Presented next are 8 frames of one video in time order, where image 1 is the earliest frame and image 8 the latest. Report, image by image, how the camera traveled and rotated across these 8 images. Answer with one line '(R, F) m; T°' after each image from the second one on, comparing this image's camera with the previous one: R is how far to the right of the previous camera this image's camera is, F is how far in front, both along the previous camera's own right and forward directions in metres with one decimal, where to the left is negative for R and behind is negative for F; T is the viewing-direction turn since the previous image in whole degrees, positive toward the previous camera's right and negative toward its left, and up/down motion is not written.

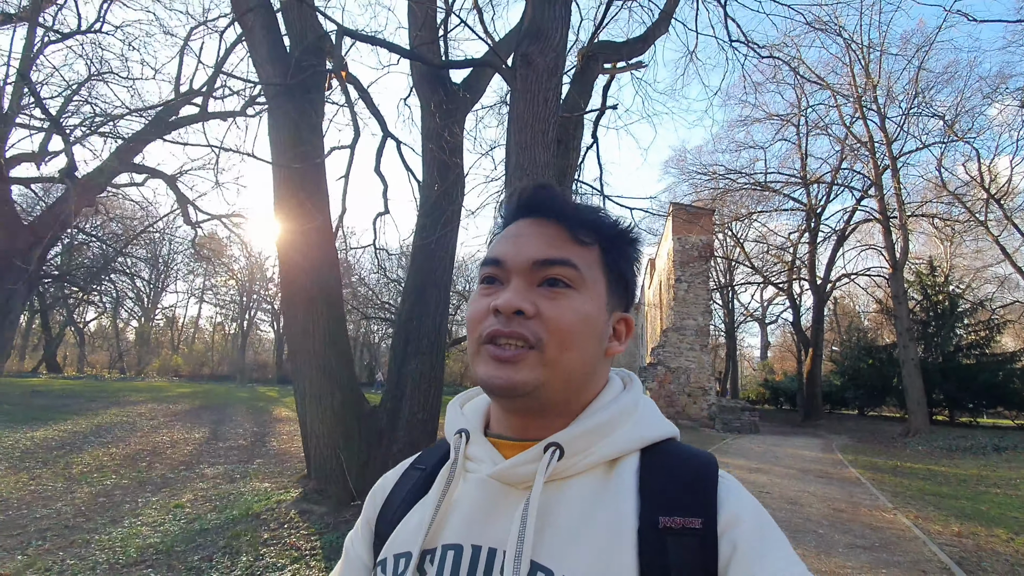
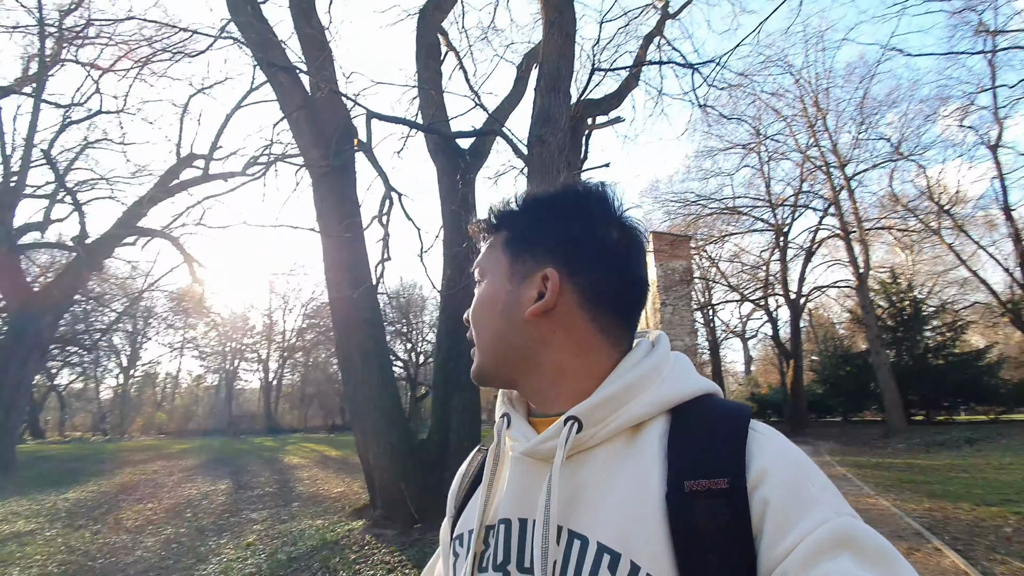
(-0.6, -0.9) m; +2°
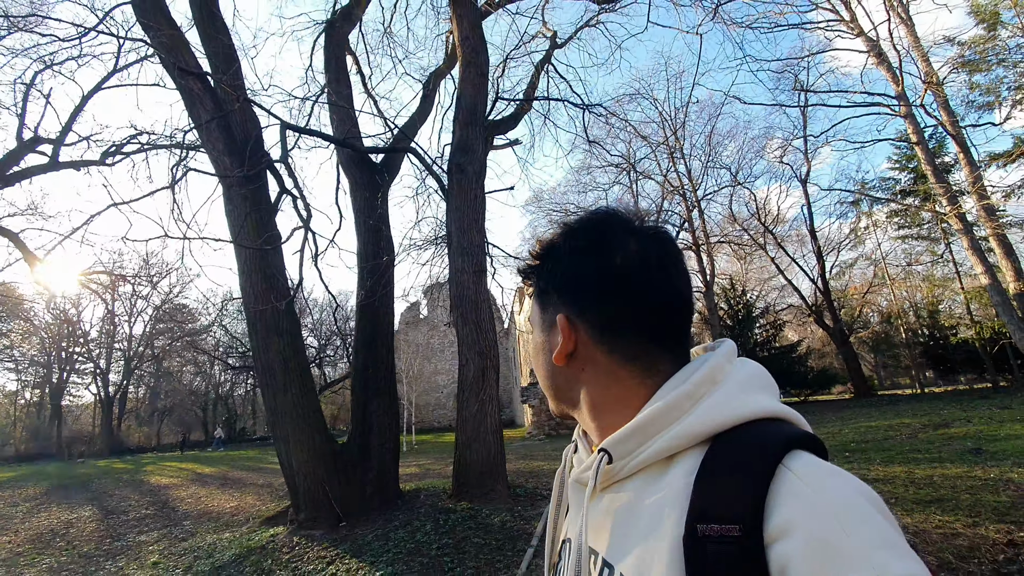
(-0.5, -0.7) m; +14°
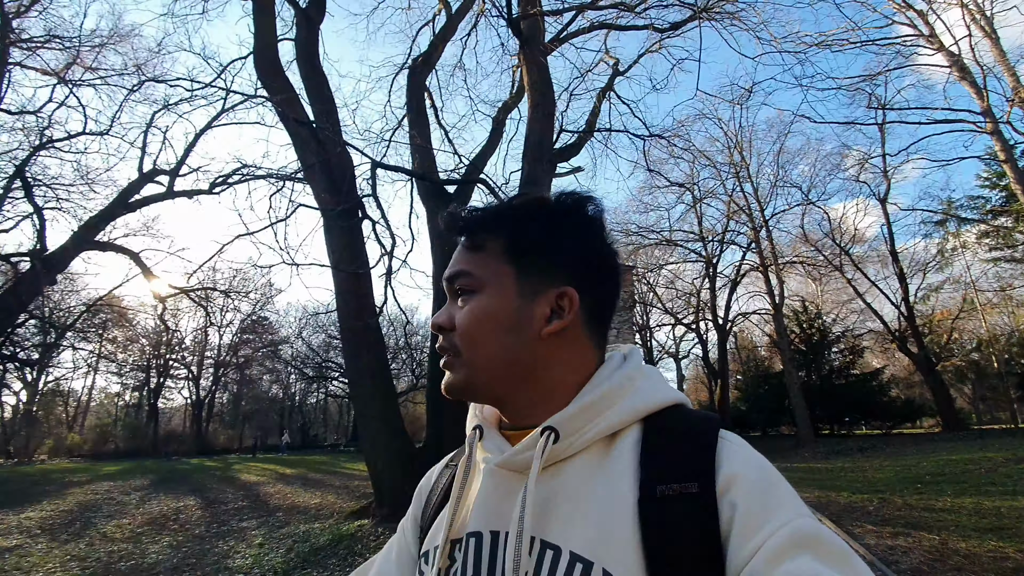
(0.0, -0.6) m; -7°
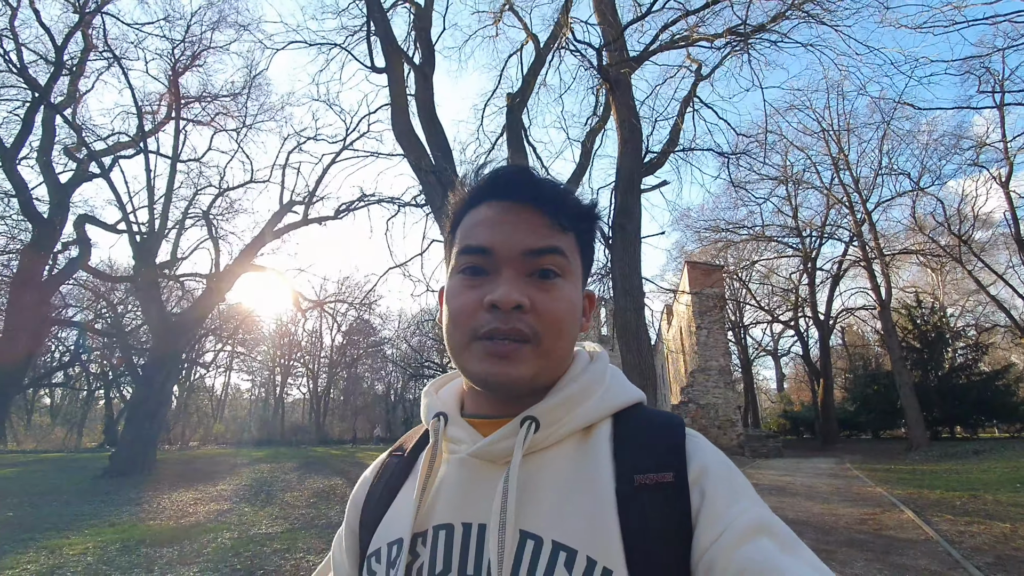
(-0.2, -1.4) m; -10°
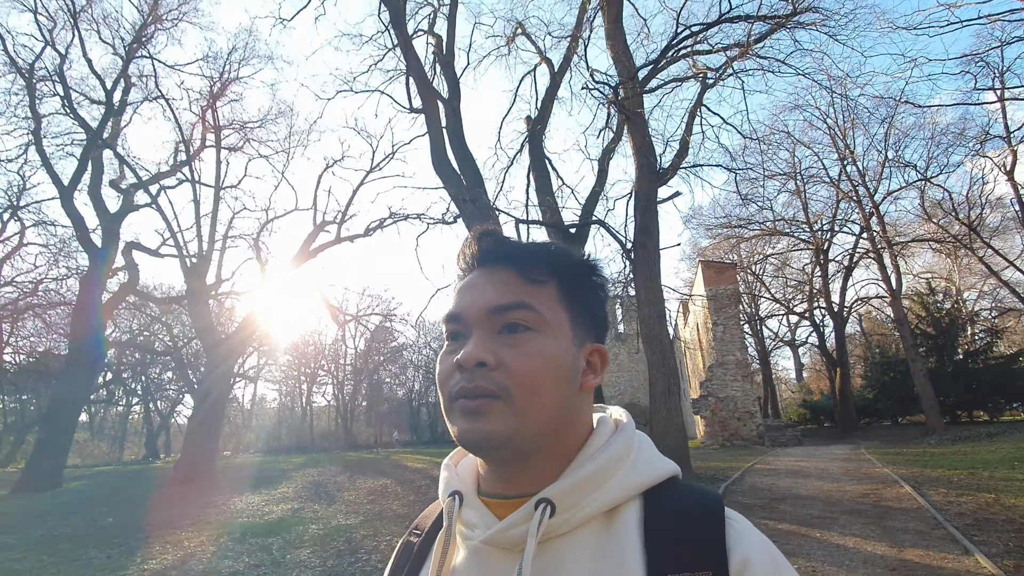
(-0.4, -1.1) m; -1°
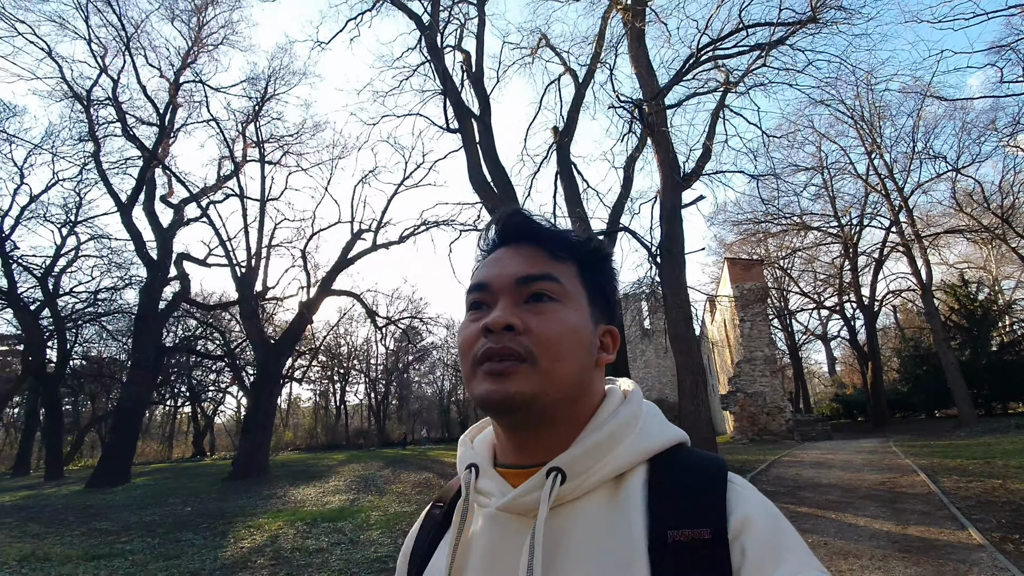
(-0.2, -0.8) m; -3°
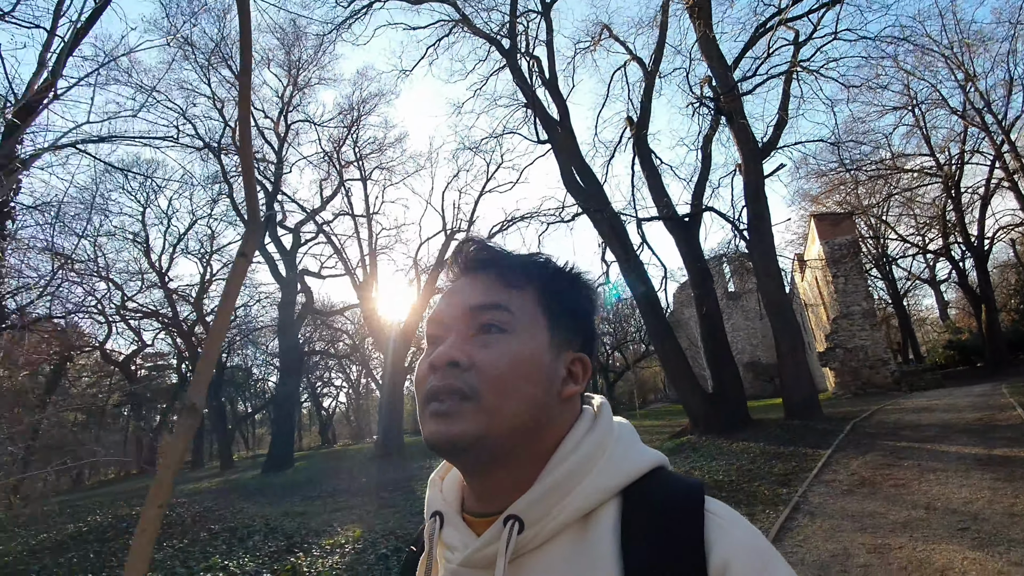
(-0.8, -1.9) m; -8°
